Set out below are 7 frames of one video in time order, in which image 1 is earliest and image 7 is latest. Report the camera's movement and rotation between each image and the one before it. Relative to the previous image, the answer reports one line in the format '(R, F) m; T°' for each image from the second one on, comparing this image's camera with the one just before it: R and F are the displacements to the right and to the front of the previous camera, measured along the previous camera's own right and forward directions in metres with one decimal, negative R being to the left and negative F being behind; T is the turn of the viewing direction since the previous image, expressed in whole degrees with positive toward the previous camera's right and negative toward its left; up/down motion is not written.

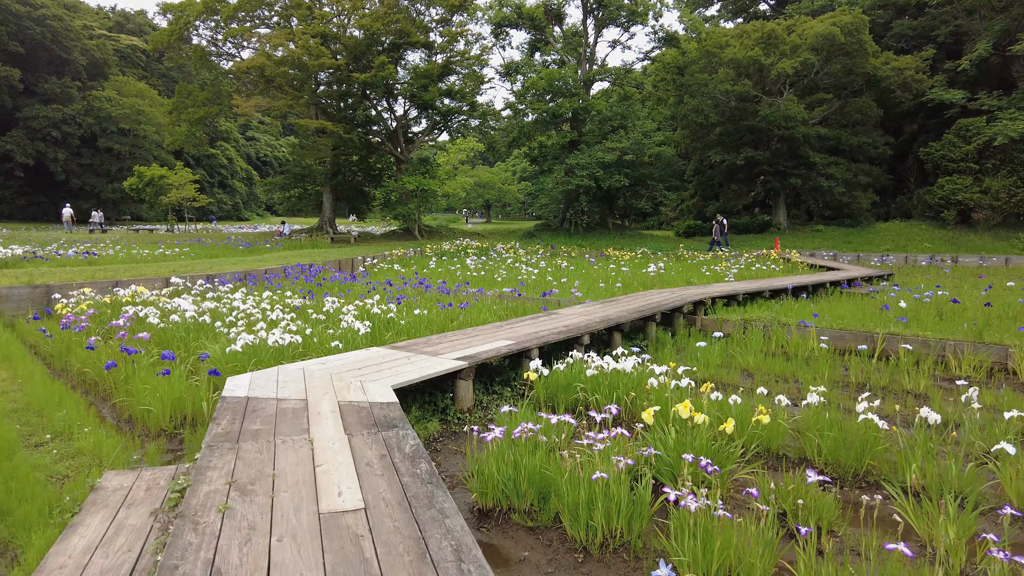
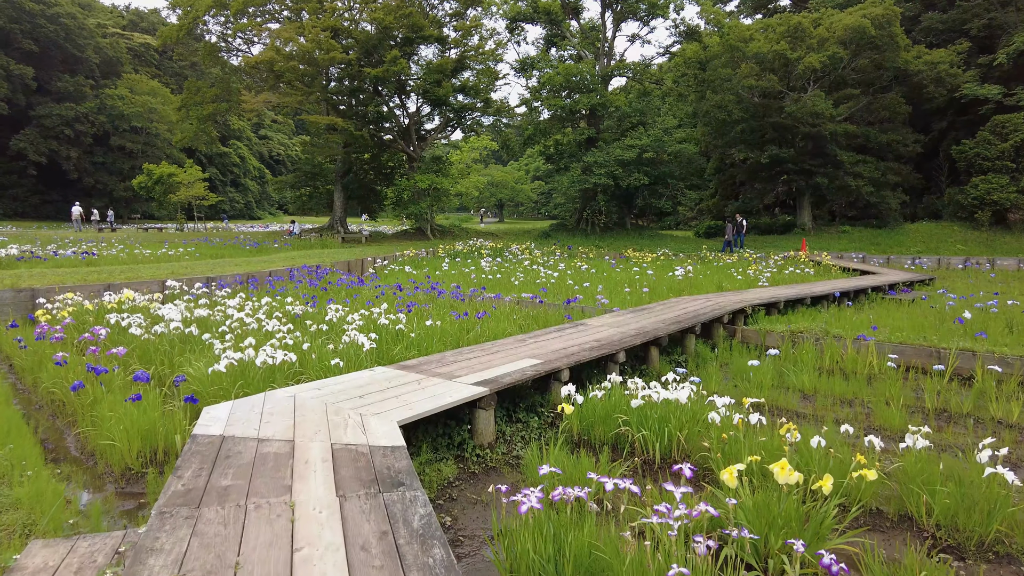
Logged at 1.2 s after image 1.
(-0.1, +0.5) m; -1°
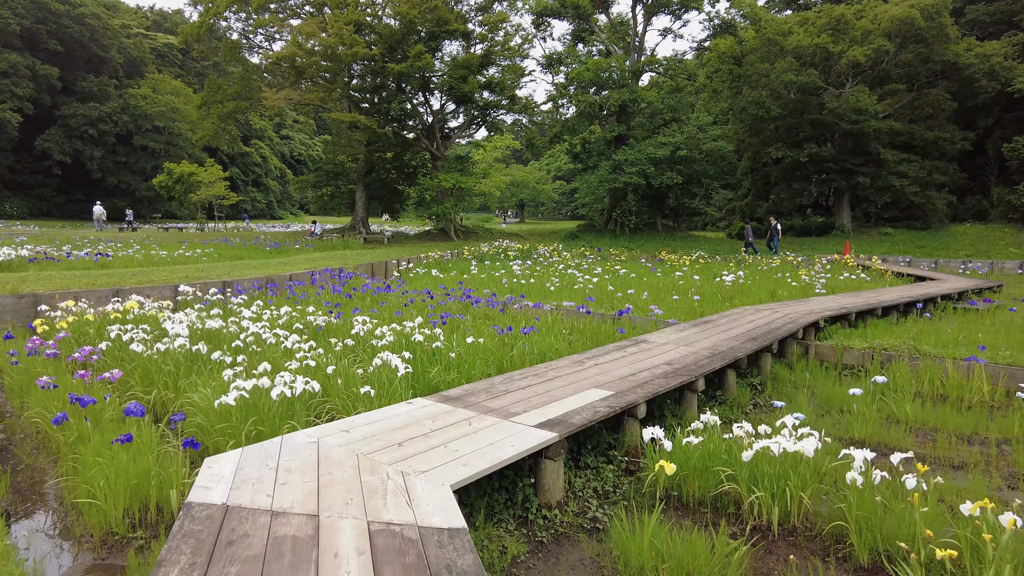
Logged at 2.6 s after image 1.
(-0.2, +0.6) m; -2°
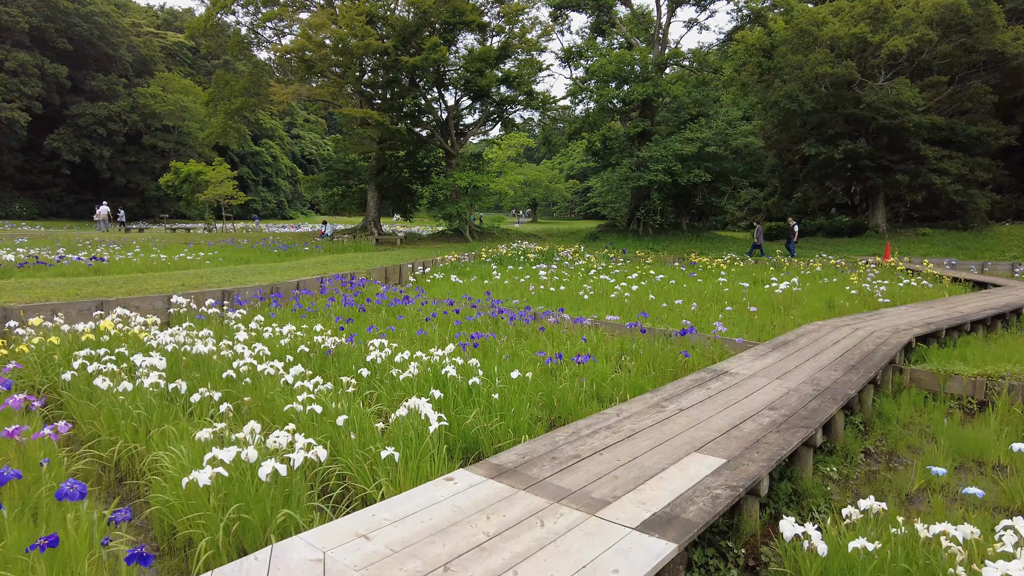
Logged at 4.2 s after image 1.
(-0.2, +0.8) m; -1°
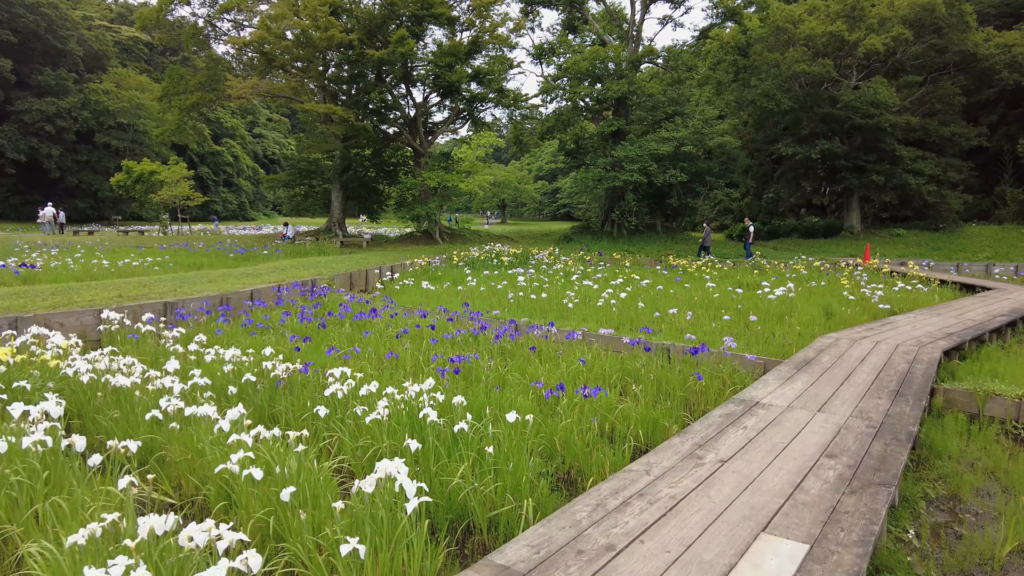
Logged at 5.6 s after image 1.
(-0.1, +0.6) m; +3°
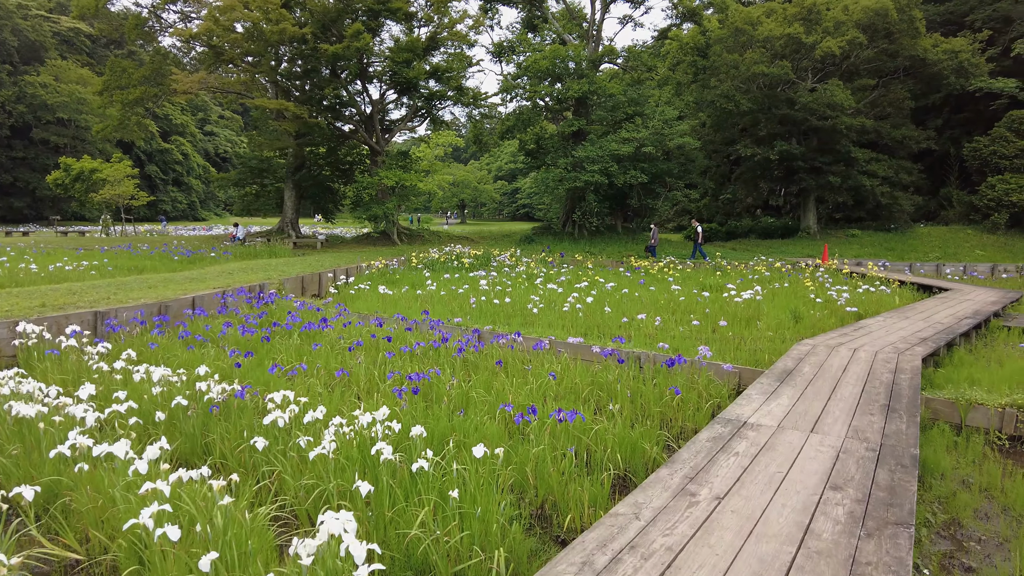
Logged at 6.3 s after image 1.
(0.0, +0.3) m; +3°
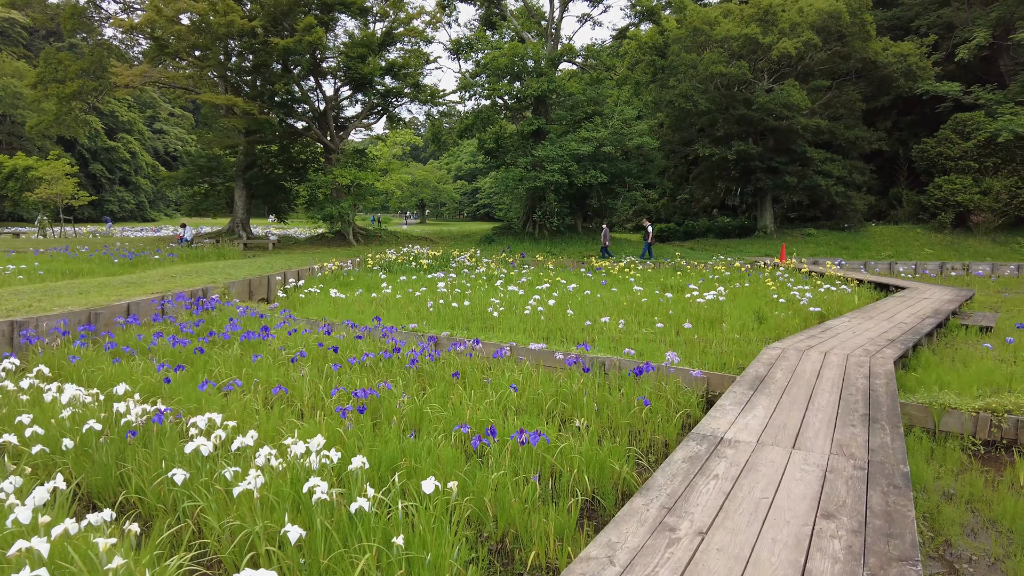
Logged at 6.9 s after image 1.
(0.0, +0.3) m; +3°
